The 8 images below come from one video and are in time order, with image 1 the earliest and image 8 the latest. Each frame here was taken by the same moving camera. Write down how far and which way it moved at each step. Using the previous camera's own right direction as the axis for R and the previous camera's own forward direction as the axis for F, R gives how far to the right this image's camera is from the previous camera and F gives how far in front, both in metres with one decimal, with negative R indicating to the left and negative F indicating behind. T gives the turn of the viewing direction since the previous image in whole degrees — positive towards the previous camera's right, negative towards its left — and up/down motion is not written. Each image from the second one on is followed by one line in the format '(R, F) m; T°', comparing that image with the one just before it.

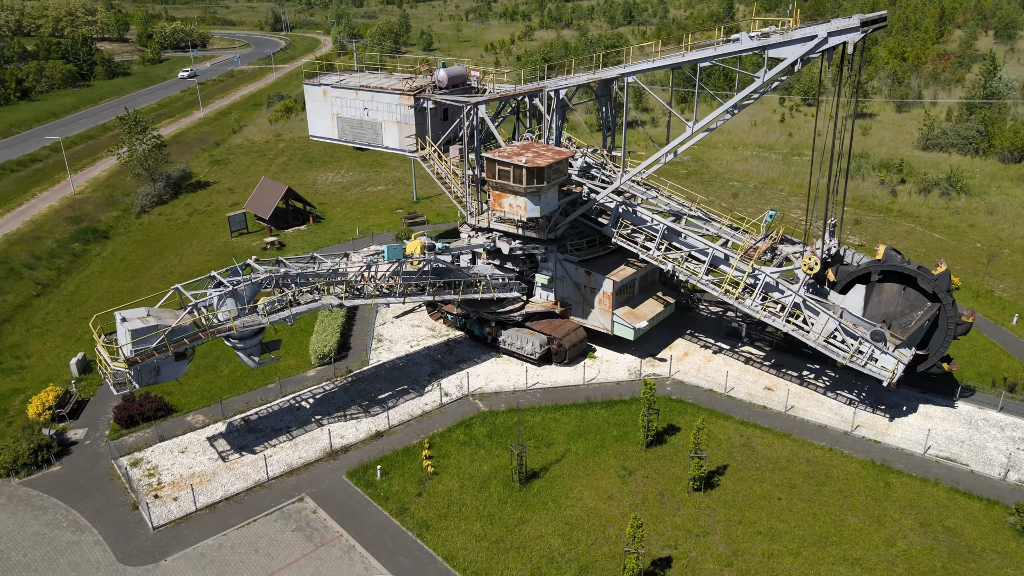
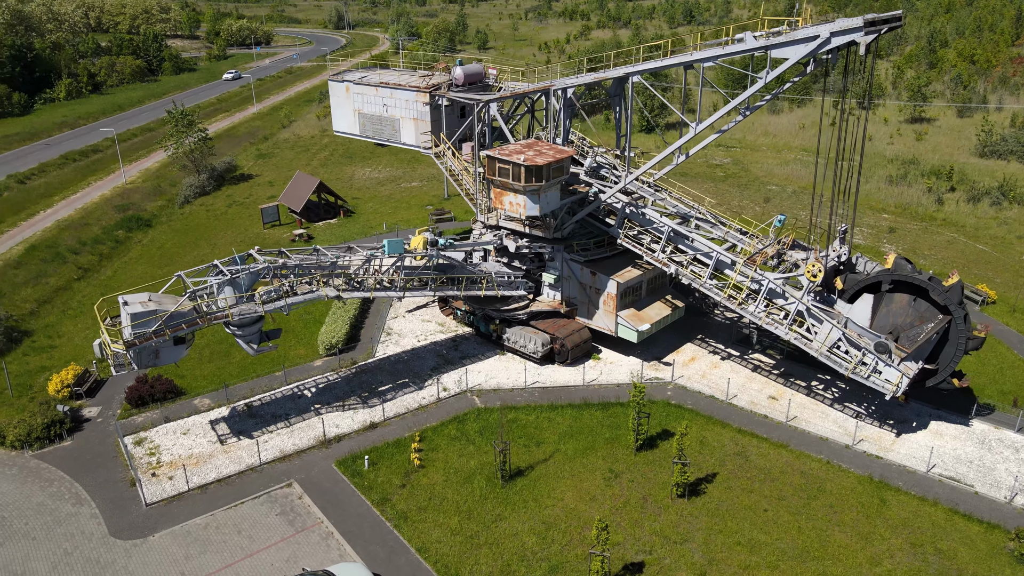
(+1.9, 0.0) m; -4°
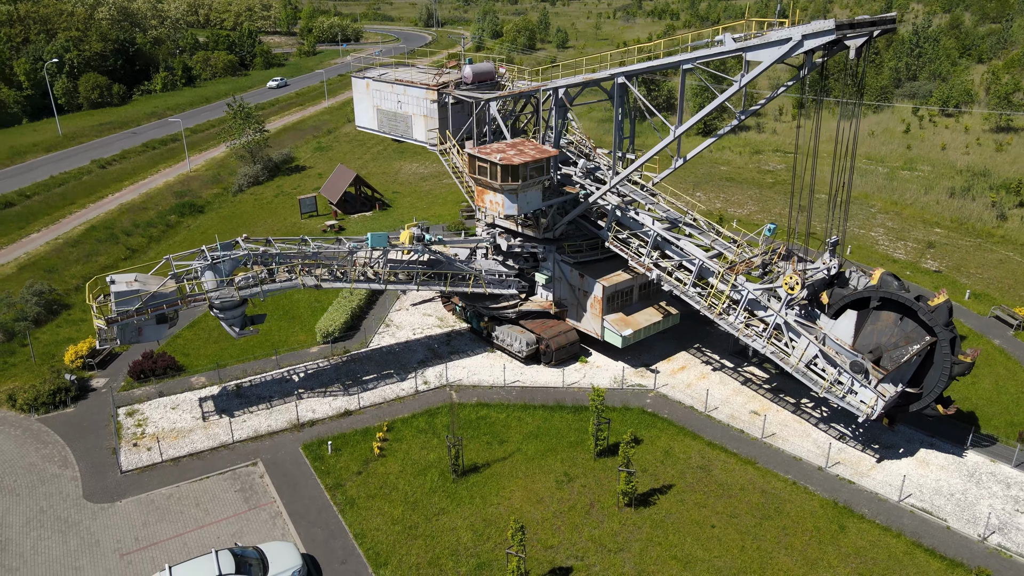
(+3.6, +0.1) m; -7°
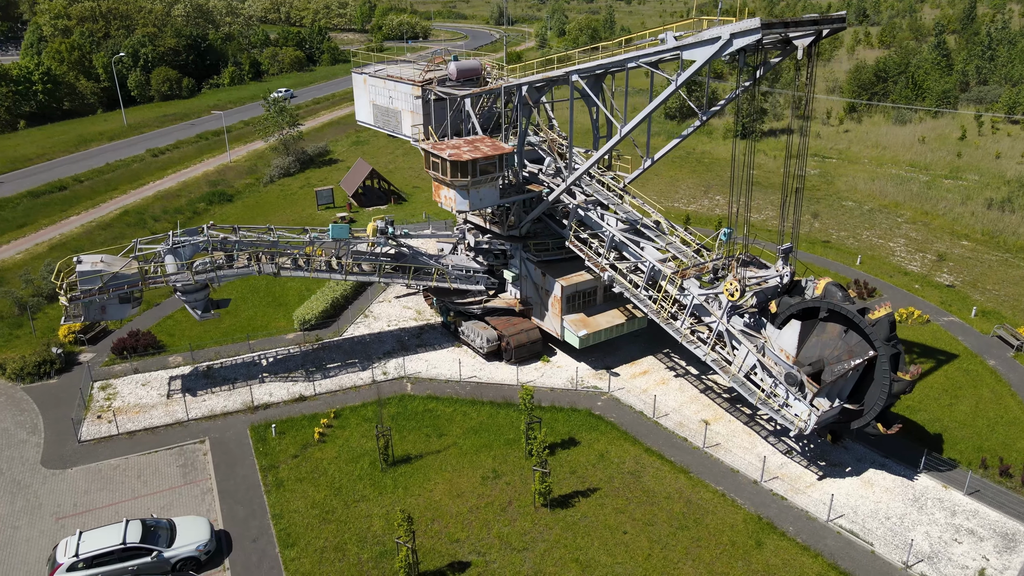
(+4.0, +0.1) m; -6°
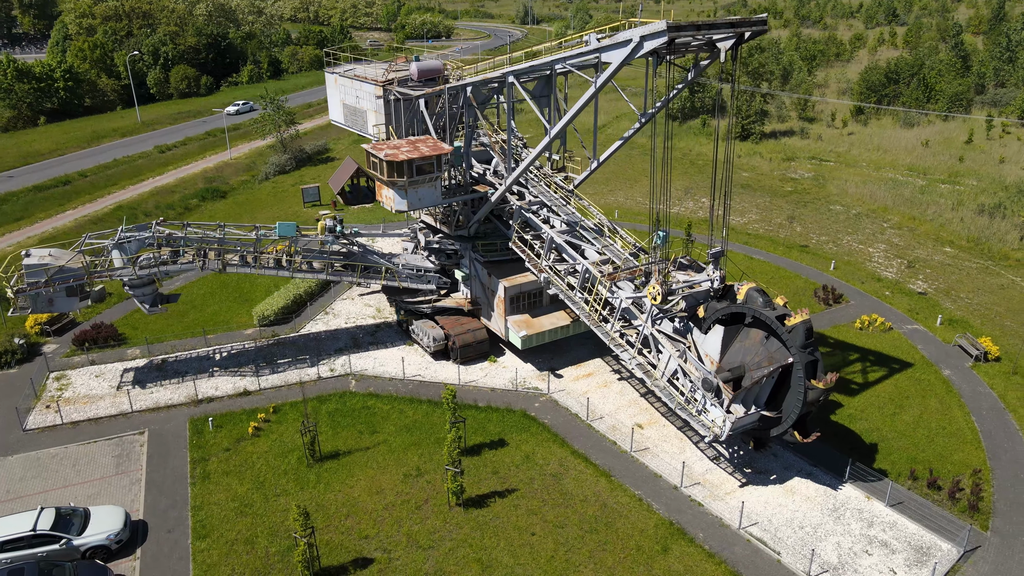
(+3.1, 0.0) m; -2°
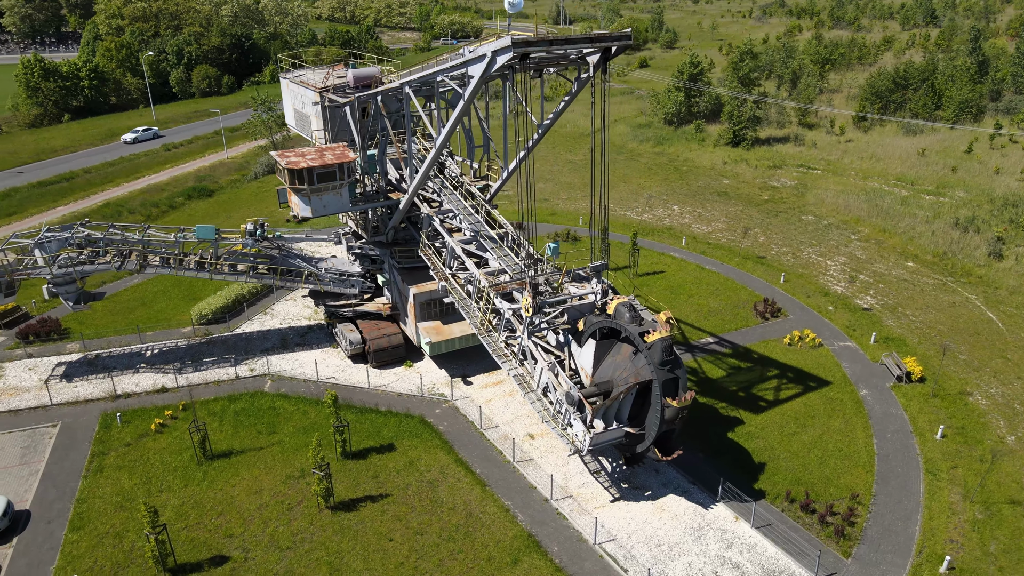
(+4.7, -0.1) m; -3°
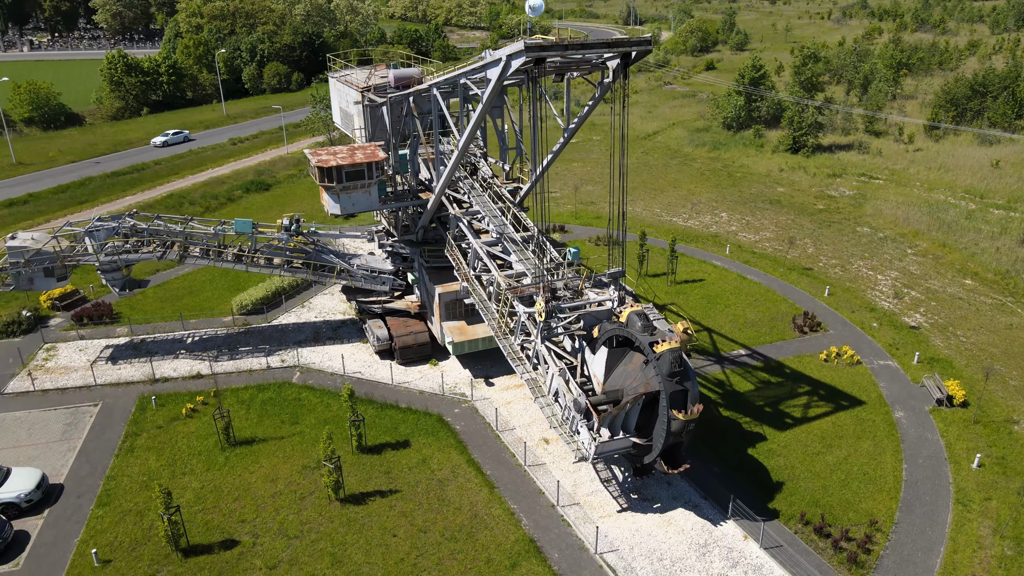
(+1.4, +0.1) m; -5°
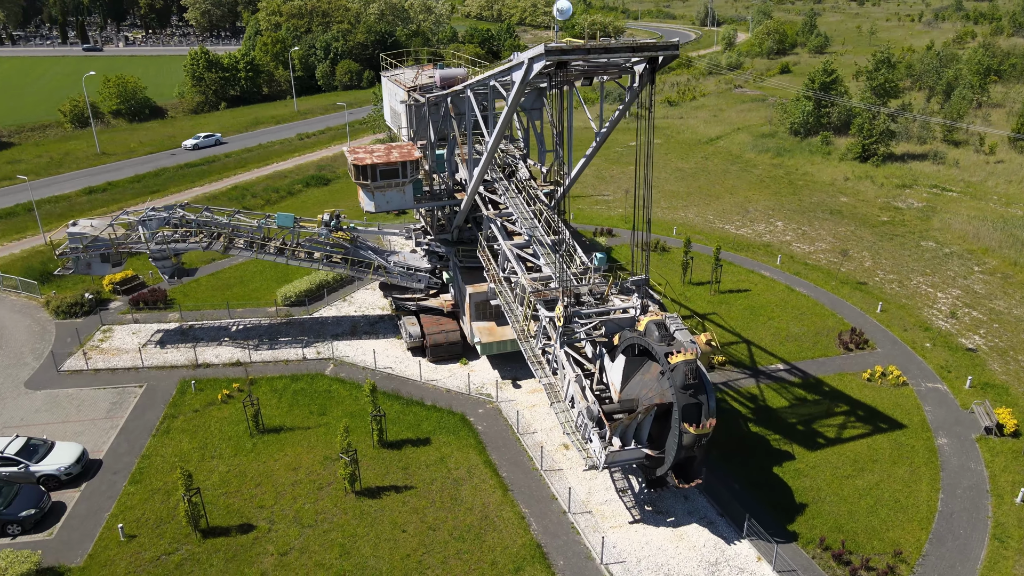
(+1.3, +0.1) m; -5°
